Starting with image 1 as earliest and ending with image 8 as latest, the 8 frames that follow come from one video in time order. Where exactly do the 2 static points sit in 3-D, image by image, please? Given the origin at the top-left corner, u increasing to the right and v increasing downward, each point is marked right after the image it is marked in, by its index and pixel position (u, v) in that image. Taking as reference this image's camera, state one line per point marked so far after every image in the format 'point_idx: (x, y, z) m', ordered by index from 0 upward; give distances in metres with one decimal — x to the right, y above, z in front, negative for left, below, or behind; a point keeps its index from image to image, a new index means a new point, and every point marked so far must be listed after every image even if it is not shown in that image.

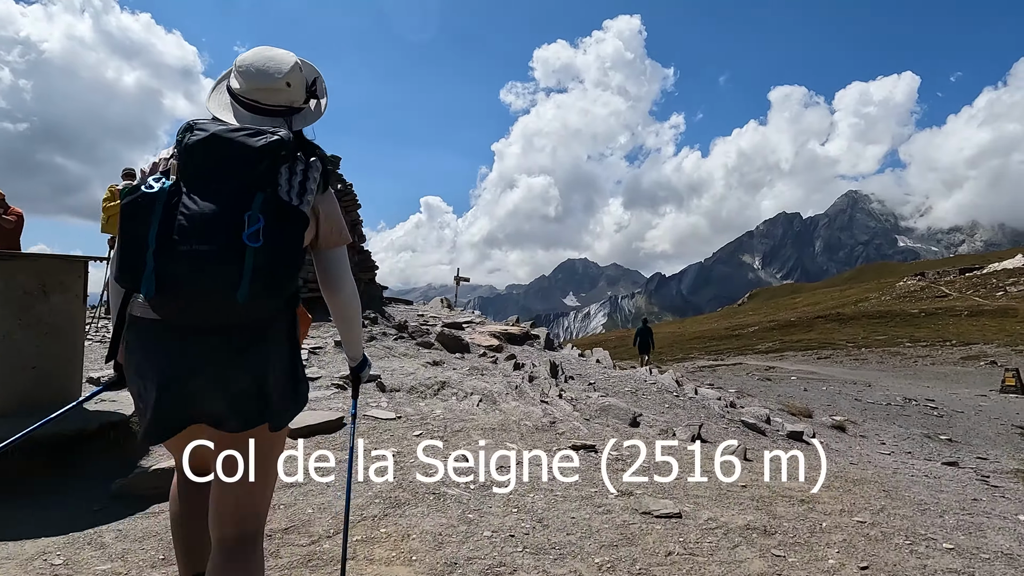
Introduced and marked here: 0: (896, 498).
0: (+6.6, -3.8, +11.2) m
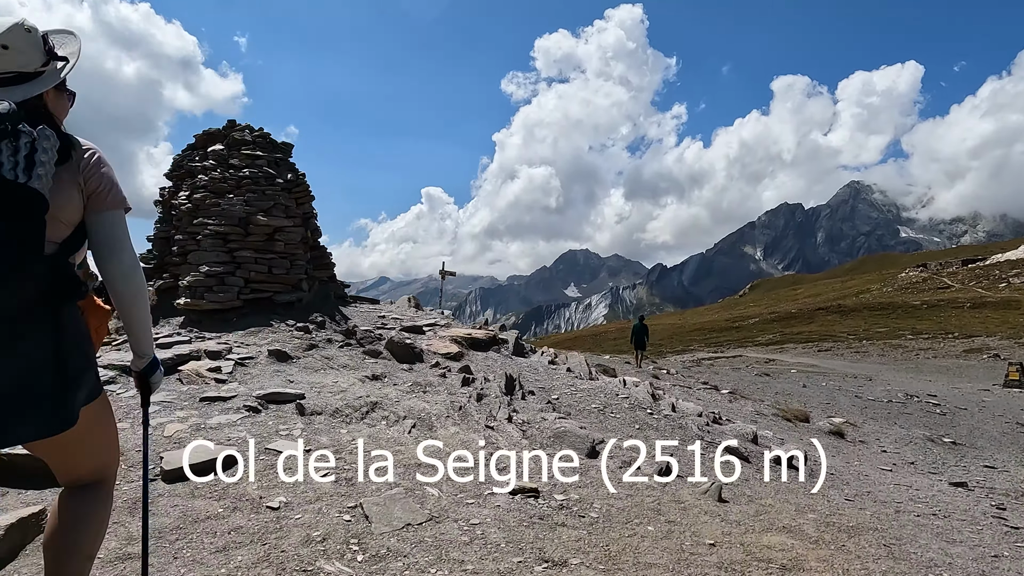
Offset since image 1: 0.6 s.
0: (+6.1, -3.8, +10.2) m
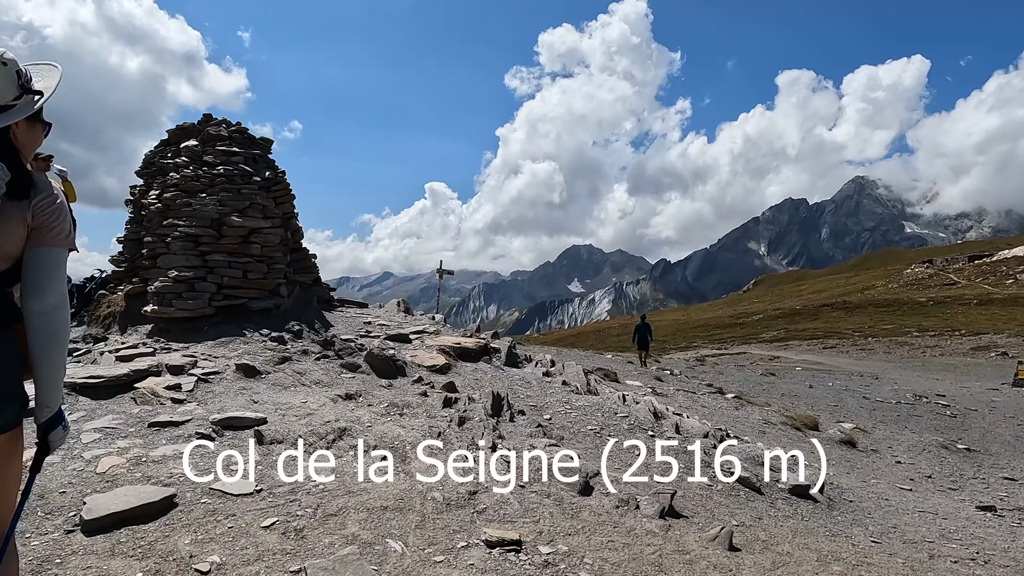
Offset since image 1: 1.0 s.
0: (+5.9, -3.9, +9.4) m
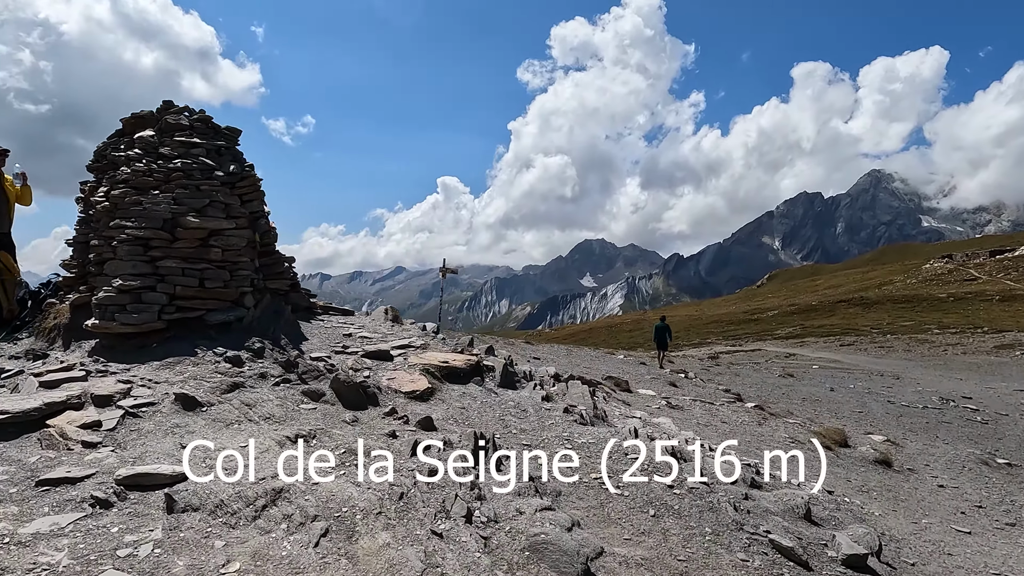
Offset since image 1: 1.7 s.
0: (+5.9, -4.0, +8.1) m
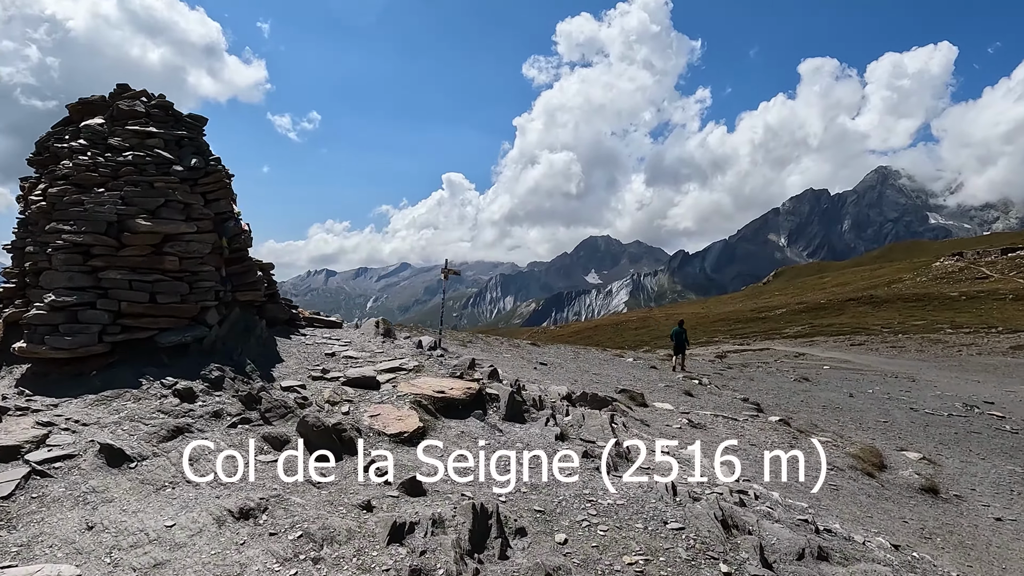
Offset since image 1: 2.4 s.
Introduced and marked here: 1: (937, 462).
0: (+5.9, -4.2, +6.7) m
1: (+11.1, -4.5, +17.3) m
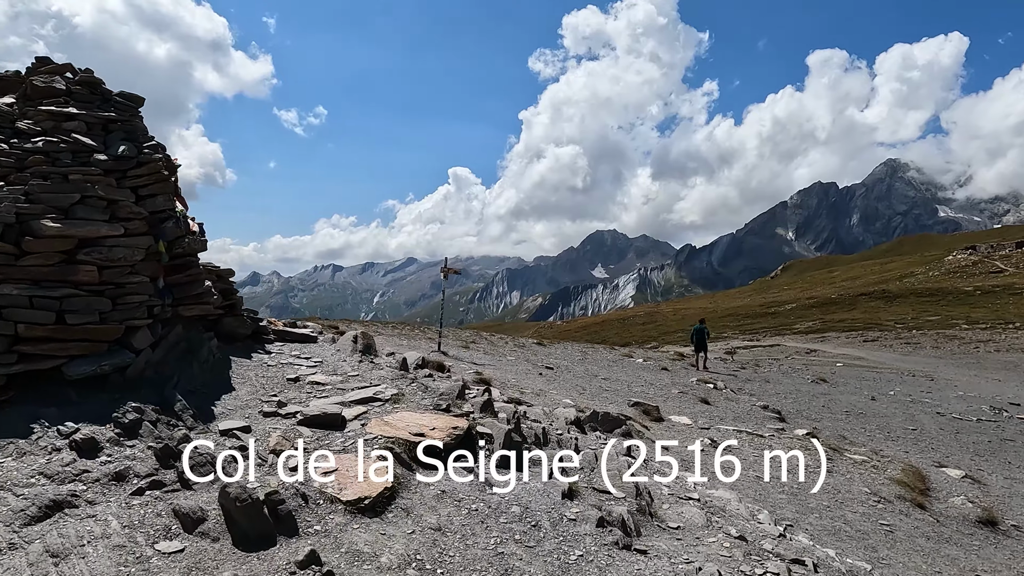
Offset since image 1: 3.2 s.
0: (+5.9, -4.3, +5.3) m
1: (+11.2, -4.6, +15.7) m
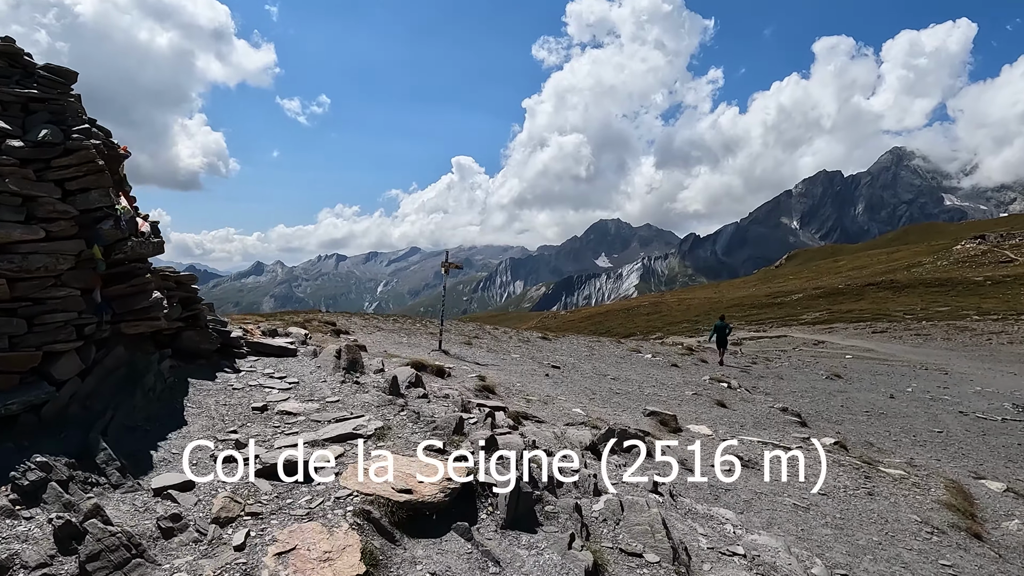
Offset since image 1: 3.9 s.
0: (+6.0, -4.5, +4.1) m
1: (+11.3, -4.5, +14.6) m
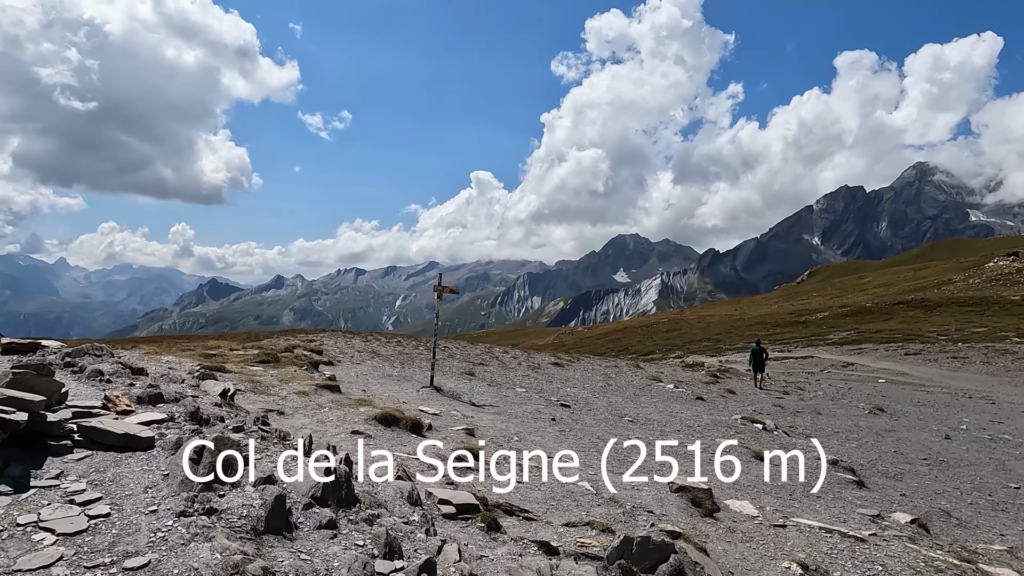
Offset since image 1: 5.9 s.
0: (+5.5, -4.9, +1.0) m
1: (+11.2, -5.2, +11.3) m
